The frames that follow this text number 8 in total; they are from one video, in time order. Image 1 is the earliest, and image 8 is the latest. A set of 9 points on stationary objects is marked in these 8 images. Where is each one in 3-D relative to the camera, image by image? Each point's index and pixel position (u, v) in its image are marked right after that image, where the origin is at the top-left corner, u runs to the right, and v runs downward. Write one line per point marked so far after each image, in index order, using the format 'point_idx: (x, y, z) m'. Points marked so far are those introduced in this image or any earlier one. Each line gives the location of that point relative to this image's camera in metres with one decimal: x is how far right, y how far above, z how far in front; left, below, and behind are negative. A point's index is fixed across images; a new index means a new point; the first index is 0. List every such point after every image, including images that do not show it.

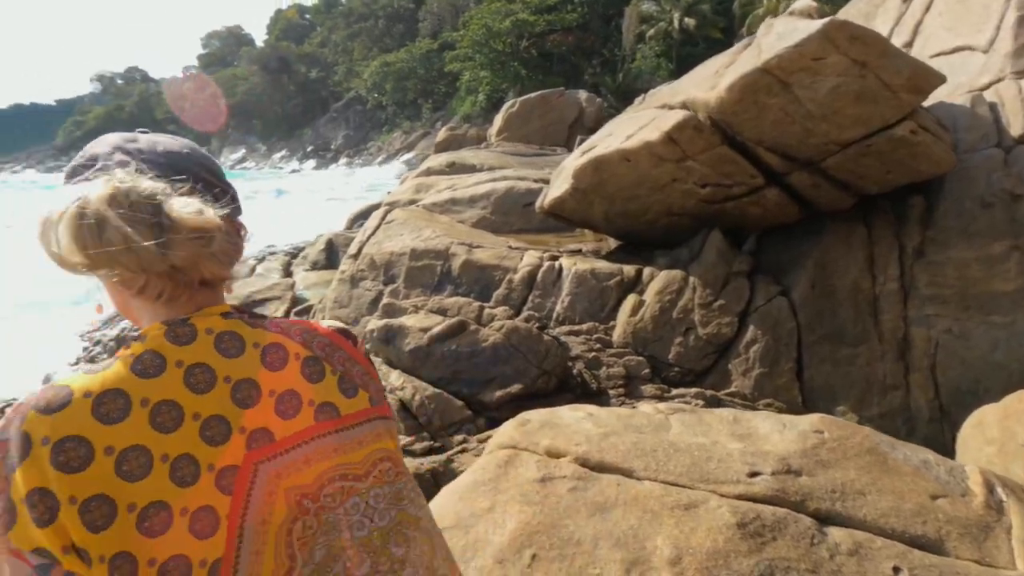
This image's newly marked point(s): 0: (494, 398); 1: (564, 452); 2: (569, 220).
0: (-0.2, -1.0, +5.1) m
1: (+0.3, -0.8, +2.6) m
2: (+0.8, +0.9, +7.3) m
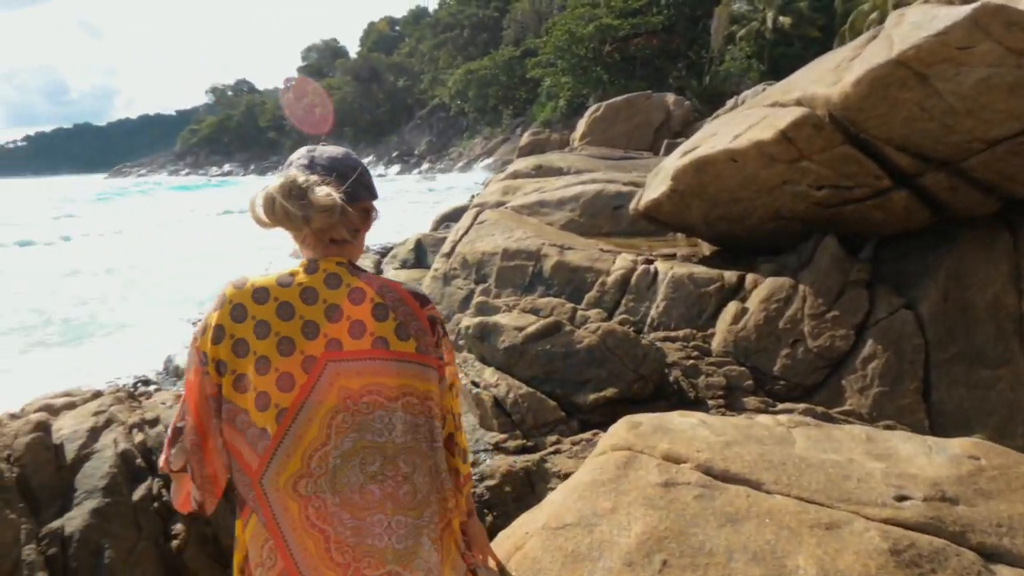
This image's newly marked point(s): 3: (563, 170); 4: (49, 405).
0: (+0.7, -1.1, +5.0) m
1: (+0.8, -0.8, +2.5) m
2: (+2.0, +0.9, +7.1) m
3: (+1.2, +2.7, +12.4) m
4: (-4.3, -1.1, +4.9) m
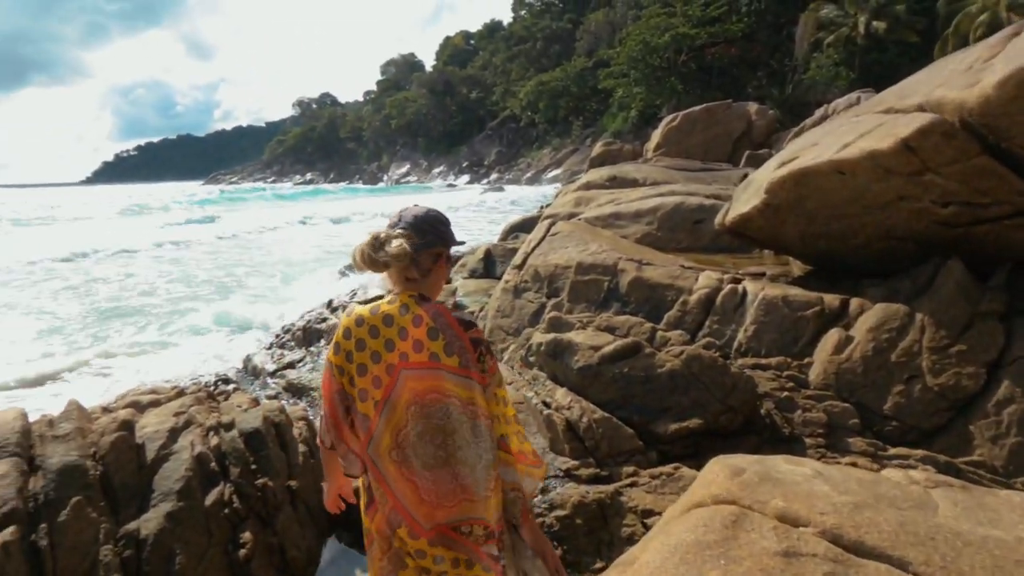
0: (+1.4, -1.2, +4.6) m
1: (+1.2, -0.9, +2.2) m
2: (+2.9, +0.6, +6.6) m
3: (+2.8, +2.4, +12.0) m
4: (-3.6, -1.1, +5.1) m
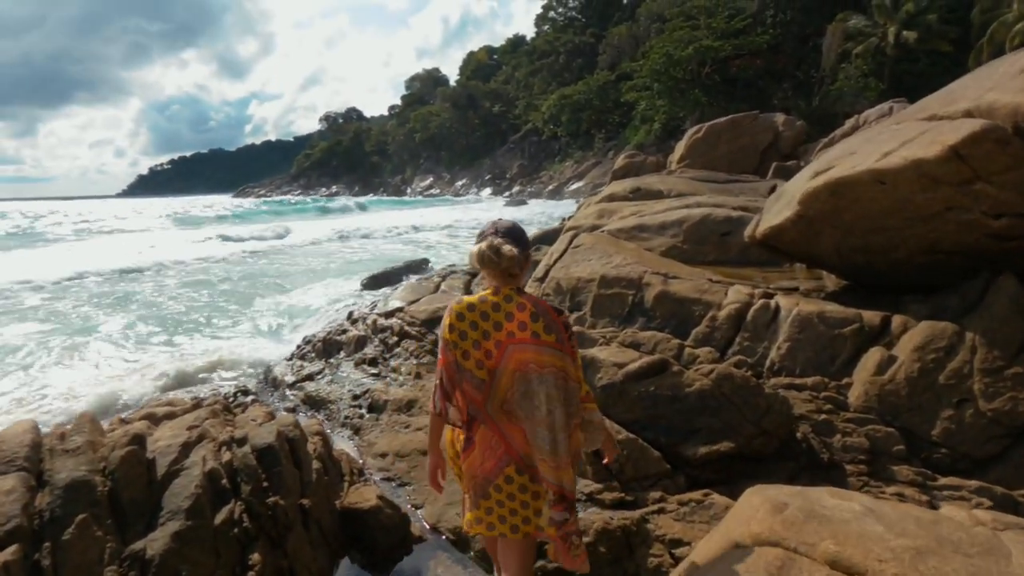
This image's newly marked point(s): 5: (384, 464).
0: (+1.5, -1.4, +4.4) m
1: (+1.2, -1.0, +1.9) m
2: (+3.2, +0.4, +6.3) m
3: (+3.3, +2.1, +11.7) m
4: (-3.4, -1.2, +5.1) m
5: (-1.3, -1.8, +5.6) m
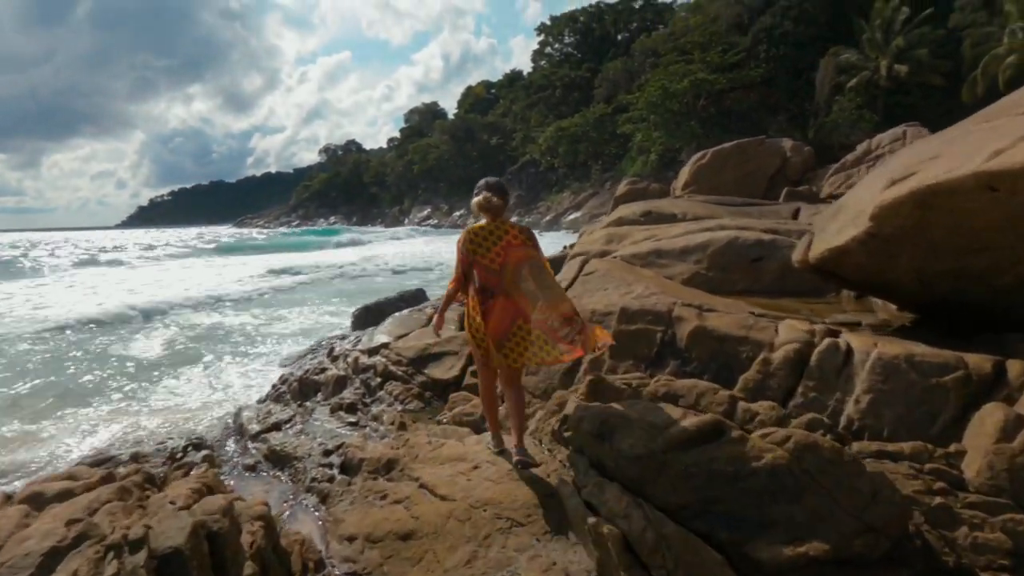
0: (+1.5, -1.6, +3.2) m
1: (+1.3, -1.1, +0.7) m
2: (+3.2, +0.1, +5.2) m
3: (+3.3, +1.4, +10.7) m
4: (-3.4, -1.5, +3.8) m
5: (-1.3, -2.1, +4.3) m
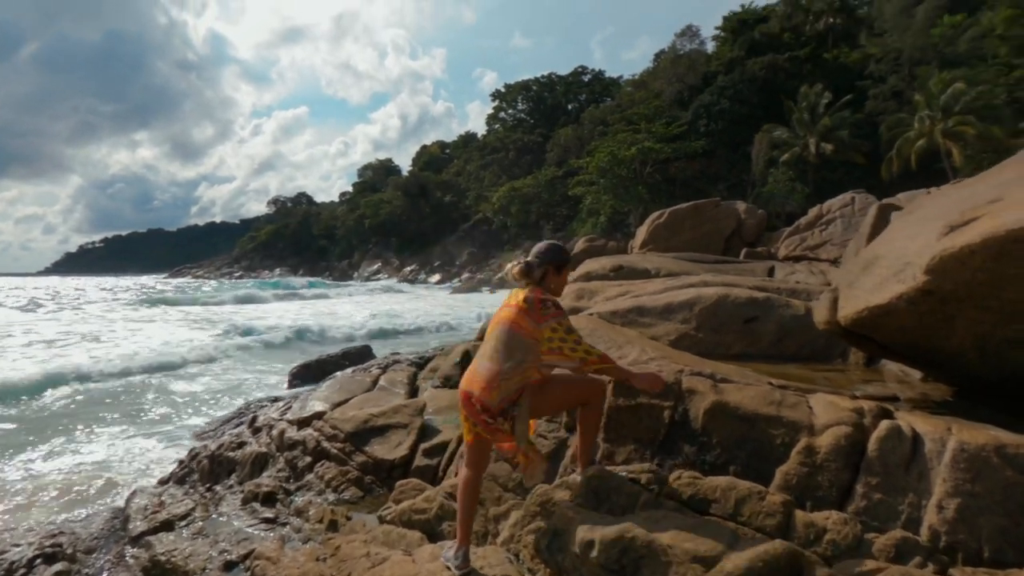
0: (+1.5, -1.9, +2.0) m
1: (+1.5, -1.1, -0.4) m
2: (+3.0, -0.5, +4.3) m
3: (+2.6, +0.3, +9.9) m
4: (-3.5, -1.7, +2.2) m
5: (-1.5, -2.5, +2.8) m
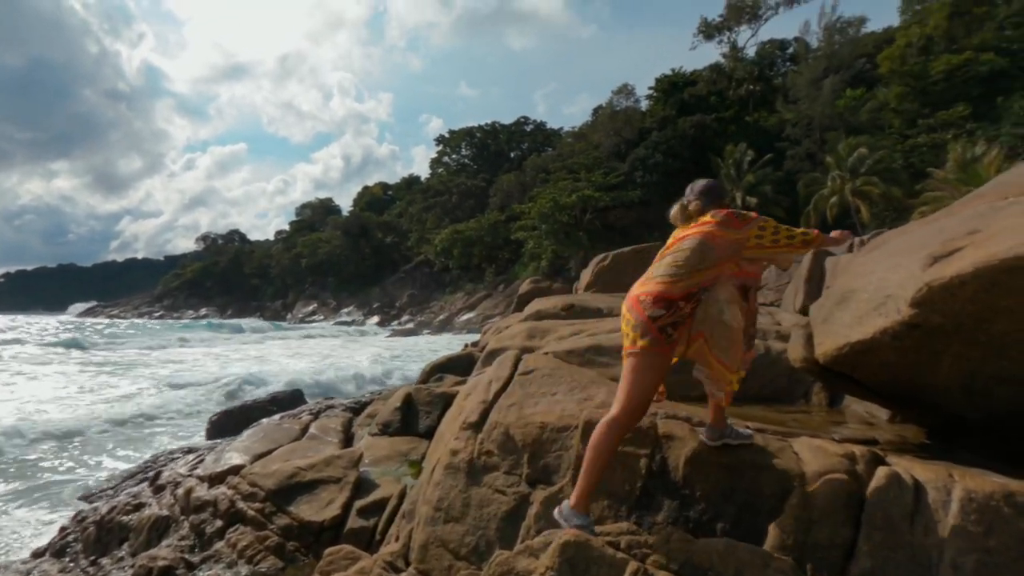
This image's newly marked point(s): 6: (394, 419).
0: (+1.4, -1.9, +1.5) m
1: (+1.7, -1.0, -0.8) m
2: (+2.7, -0.7, +4.1) m
3: (+1.7, -0.4, +9.6) m
4: (-3.5, -1.7, +1.2) m
5: (-1.6, -2.5, +2.0) m
6: (-1.4, -1.7, +6.9) m
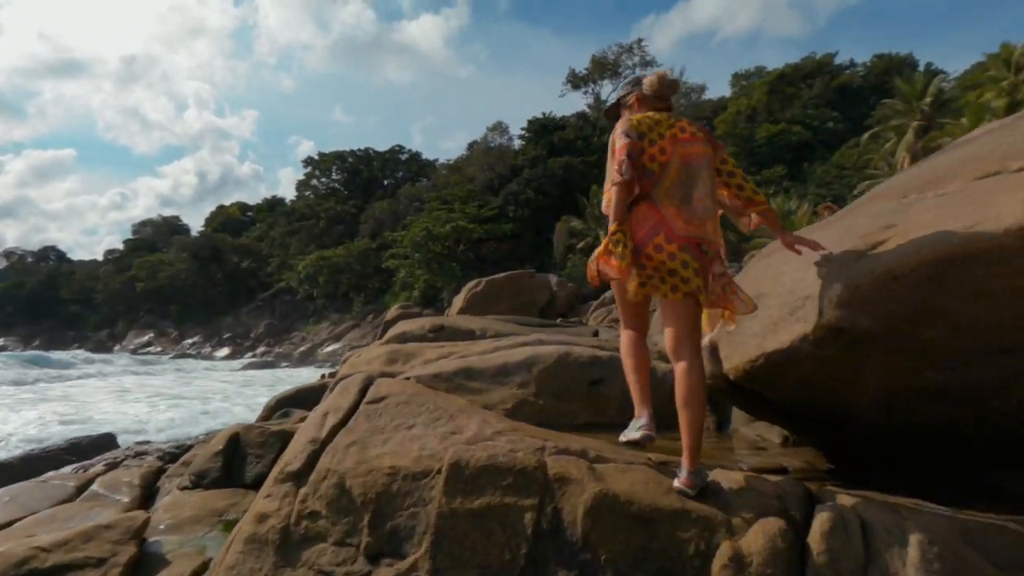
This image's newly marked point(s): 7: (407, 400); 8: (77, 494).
0: (+1.1, -1.8, +0.6) m
1: (+1.9, -0.7, -1.5) m
2: (+1.7, -0.7, +3.5) m
3: (-0.6, -0.7, +8.7) m
4: (-3.6, -1.4, -0.8) m
5: (-2.0, -2.3, +0.3) m
6: (-2.9, -1.8, +5.2) m
7: (-0.6, -0.7, +3.4) m
8: (-4.8, -2.2, +5.8) m
